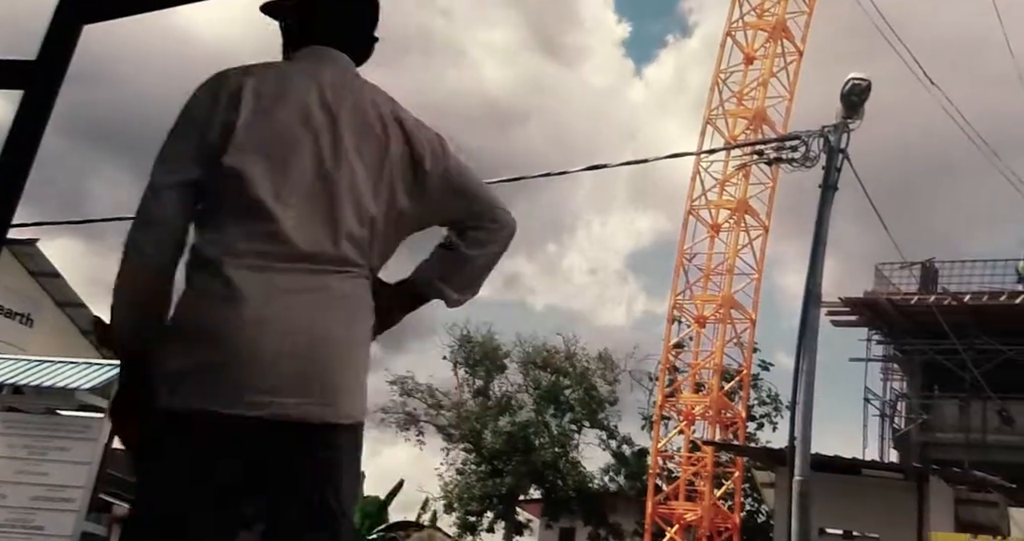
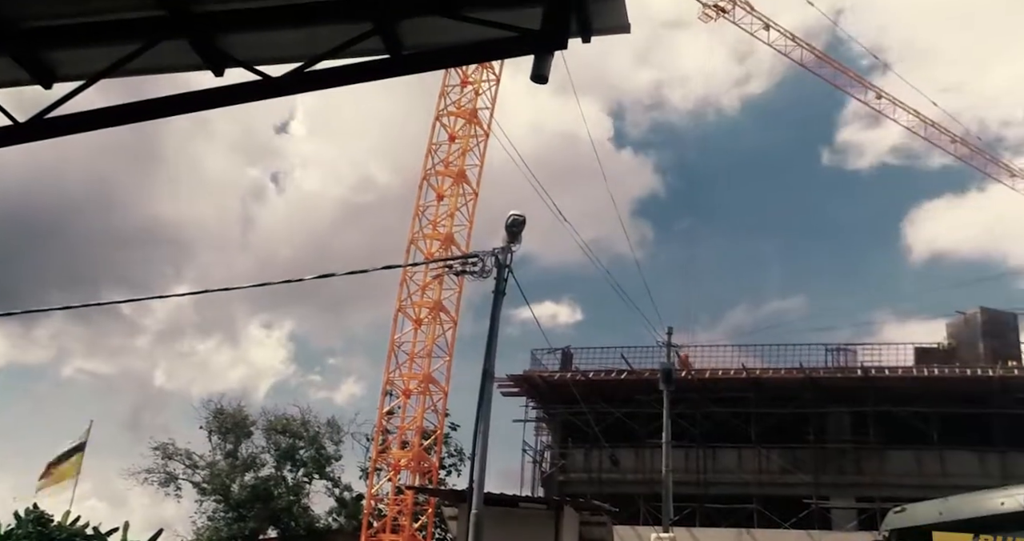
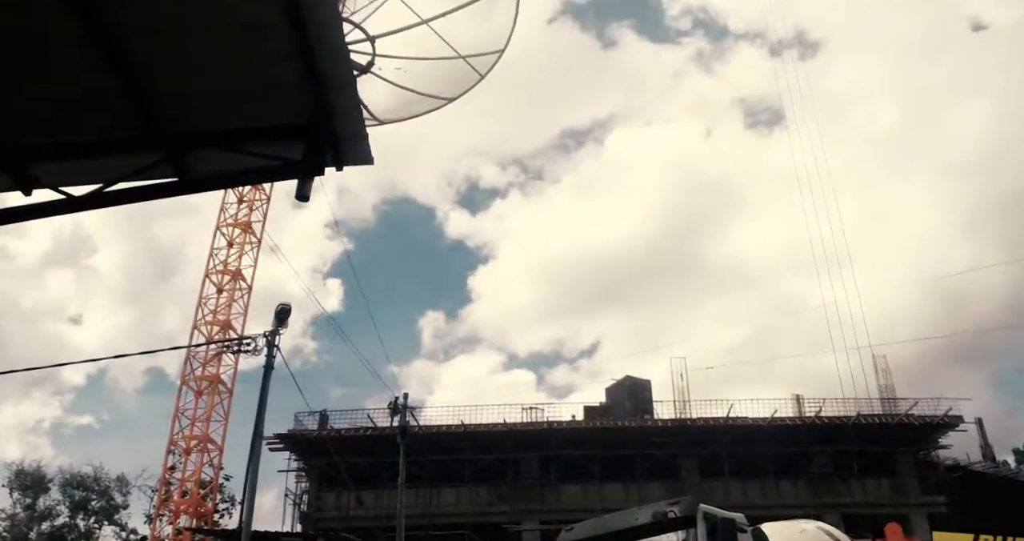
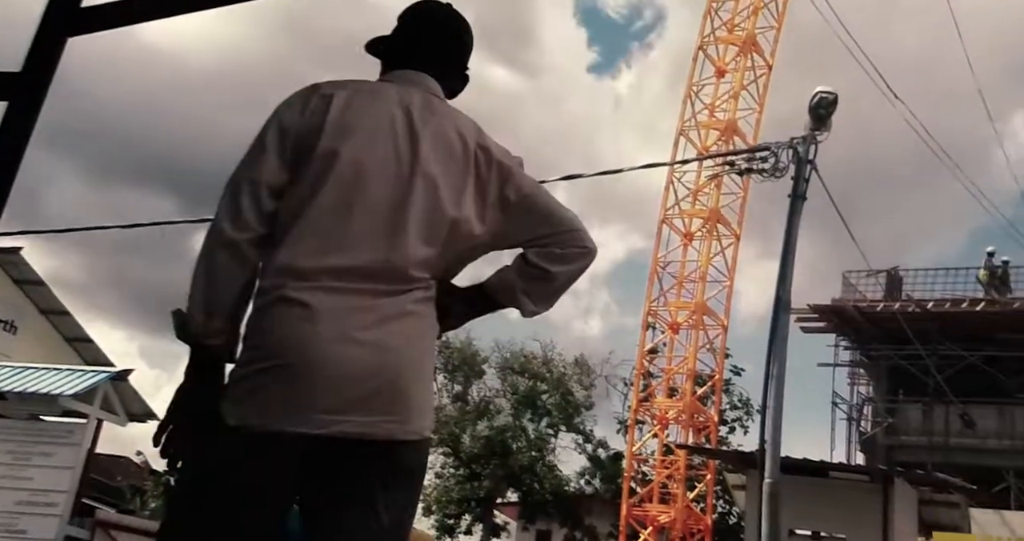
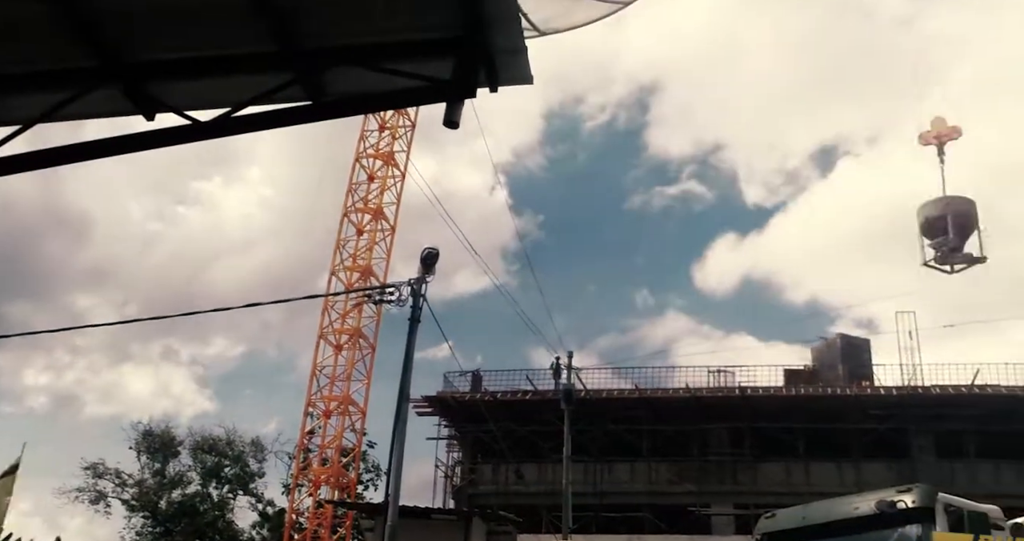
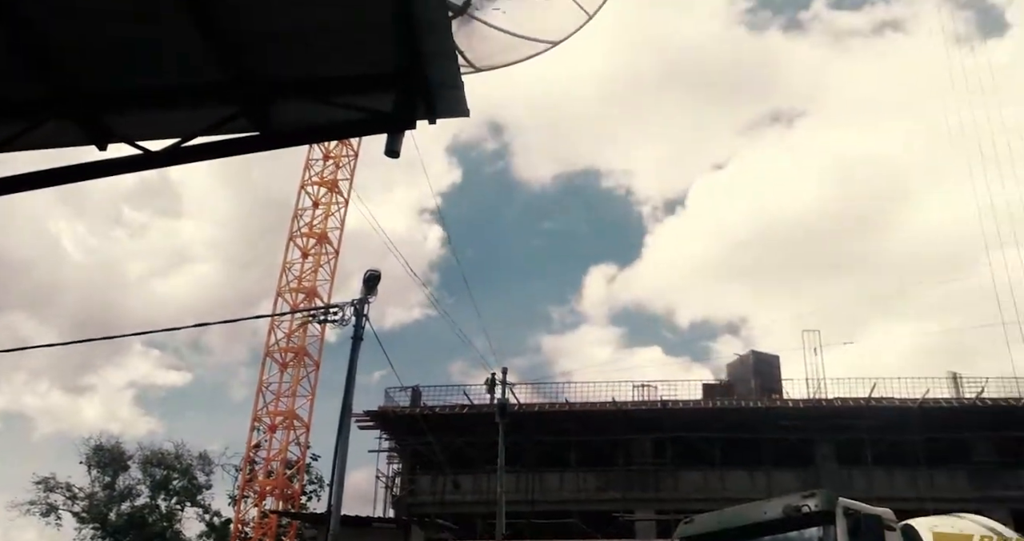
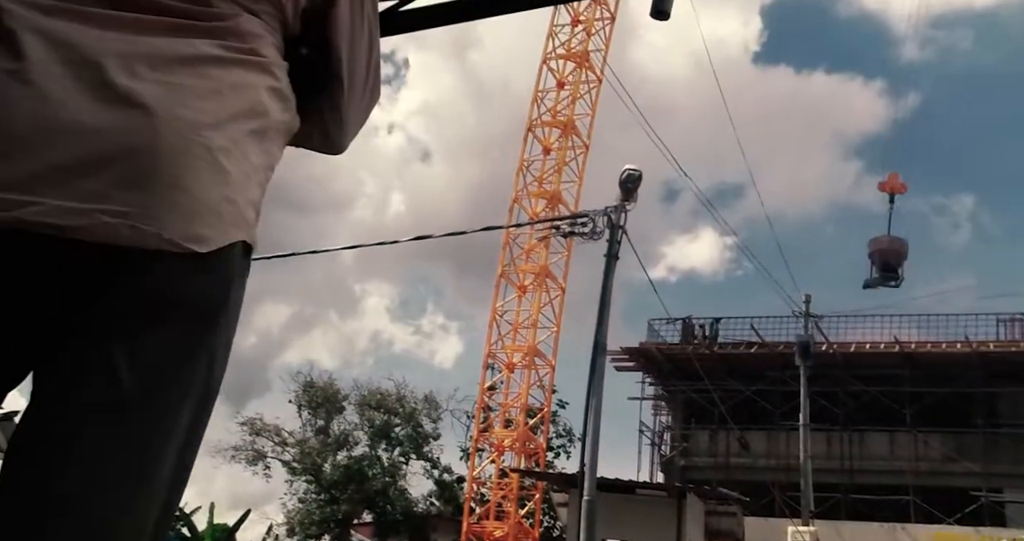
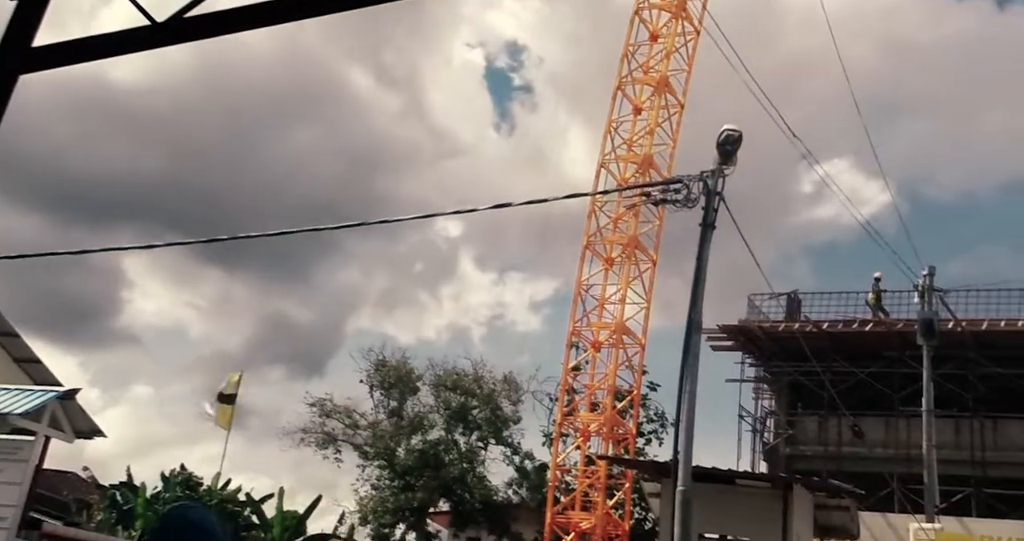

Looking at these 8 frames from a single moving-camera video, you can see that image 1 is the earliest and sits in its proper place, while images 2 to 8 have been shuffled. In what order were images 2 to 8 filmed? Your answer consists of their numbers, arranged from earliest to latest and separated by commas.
4, 8, 7, 2, 5, 6, 3
